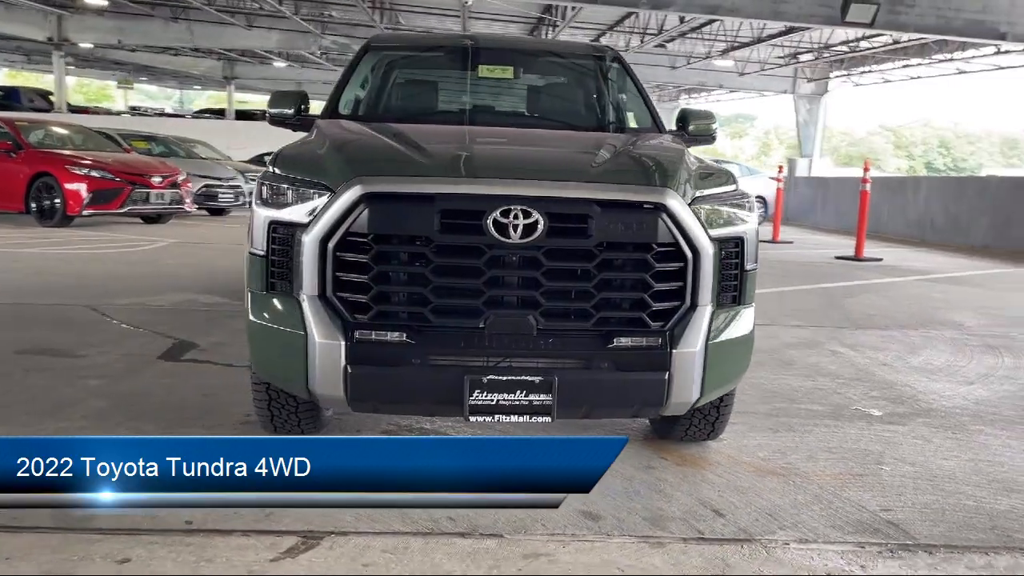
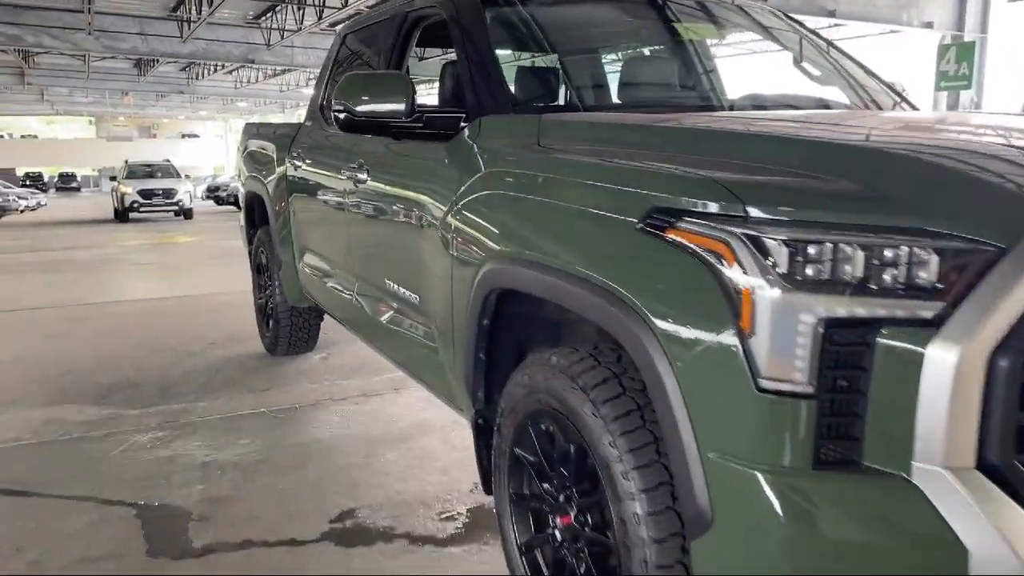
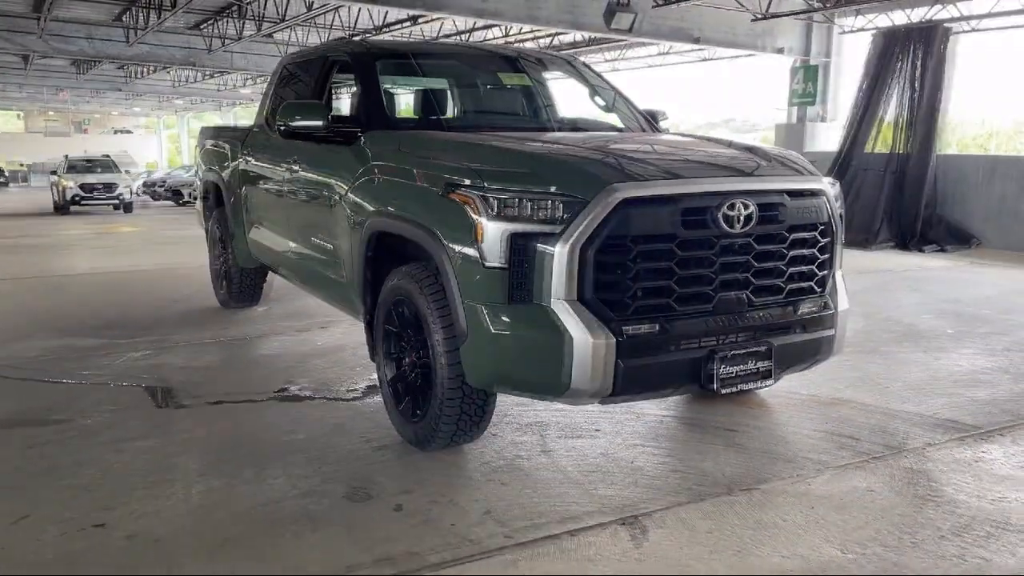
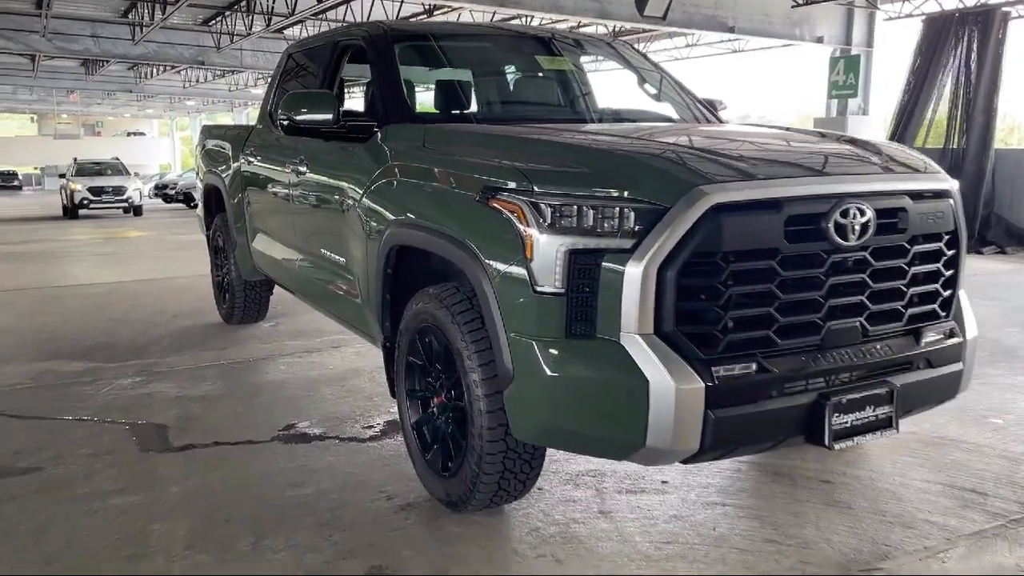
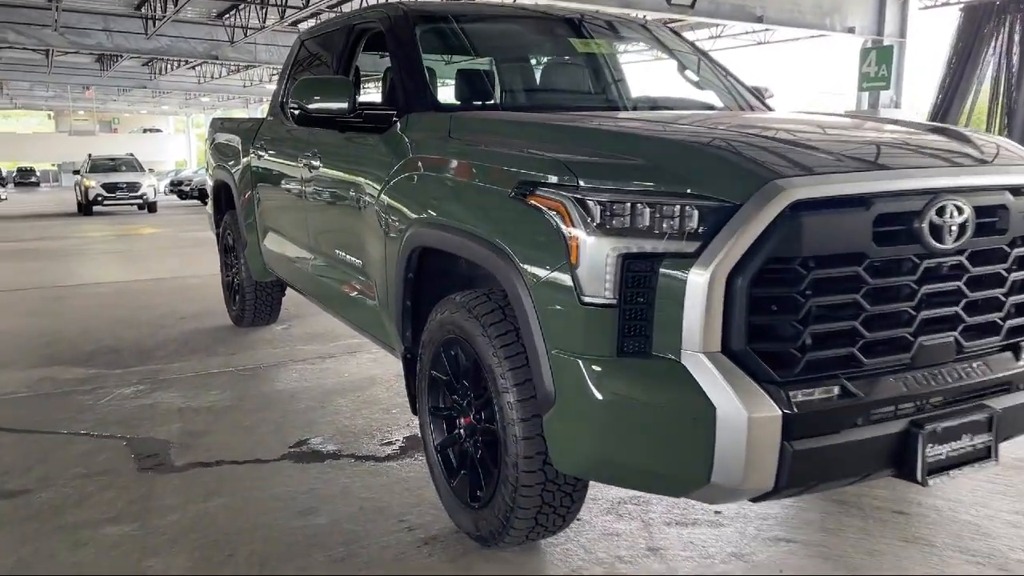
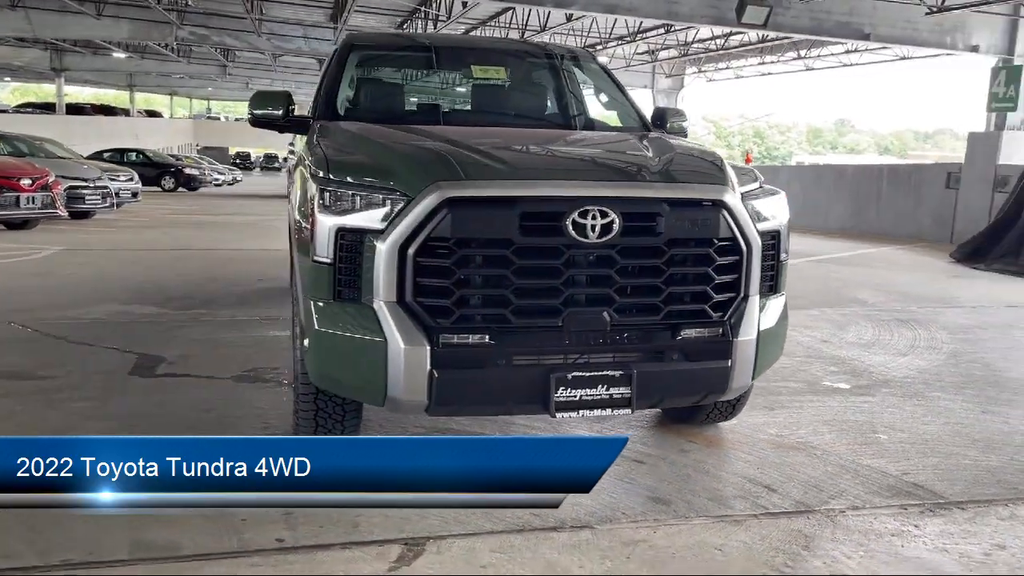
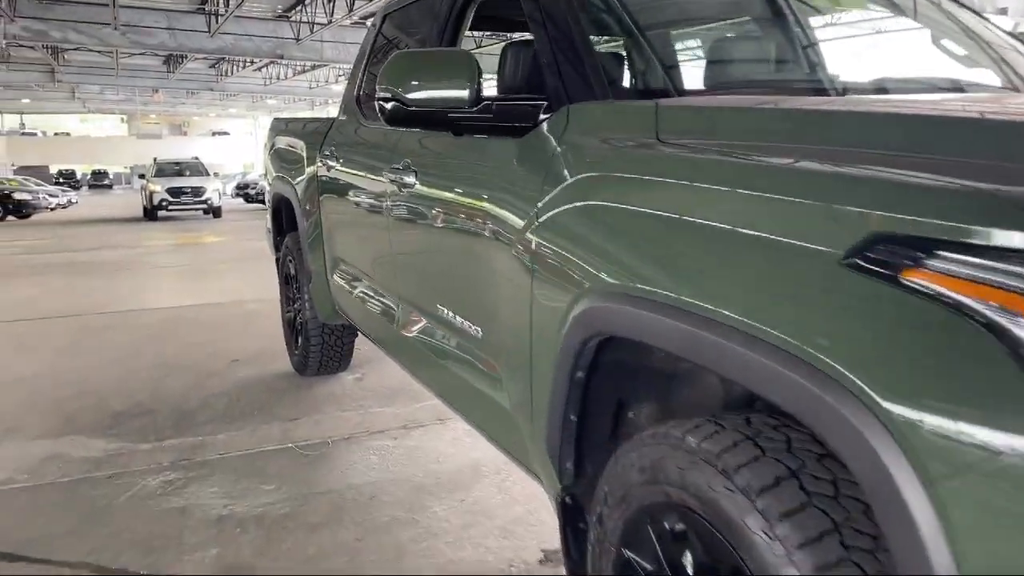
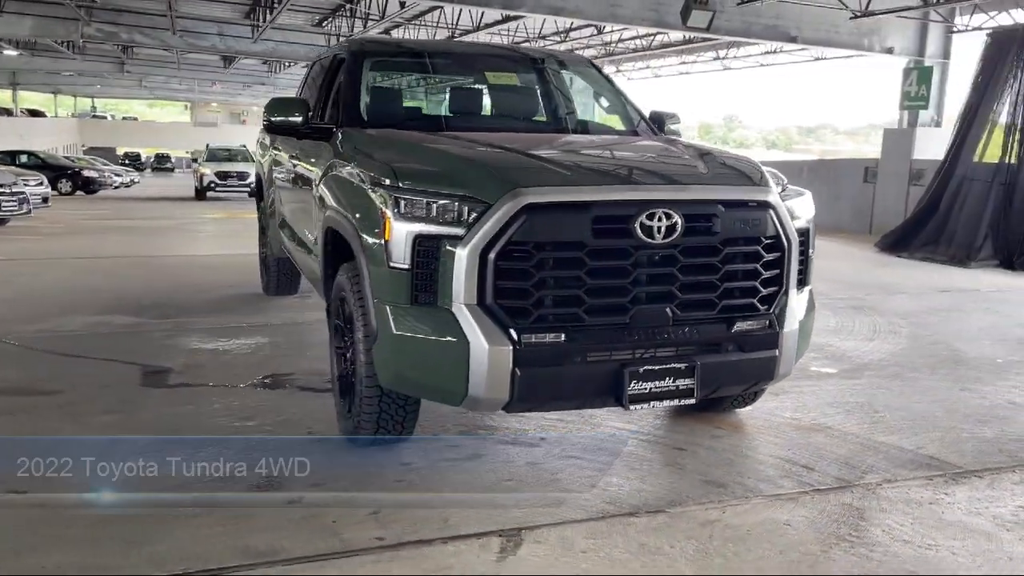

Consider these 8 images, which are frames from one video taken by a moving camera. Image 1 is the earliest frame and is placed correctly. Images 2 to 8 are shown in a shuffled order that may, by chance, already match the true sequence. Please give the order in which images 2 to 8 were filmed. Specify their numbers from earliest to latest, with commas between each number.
6, 8, 3, 4, 5, 2, 7
